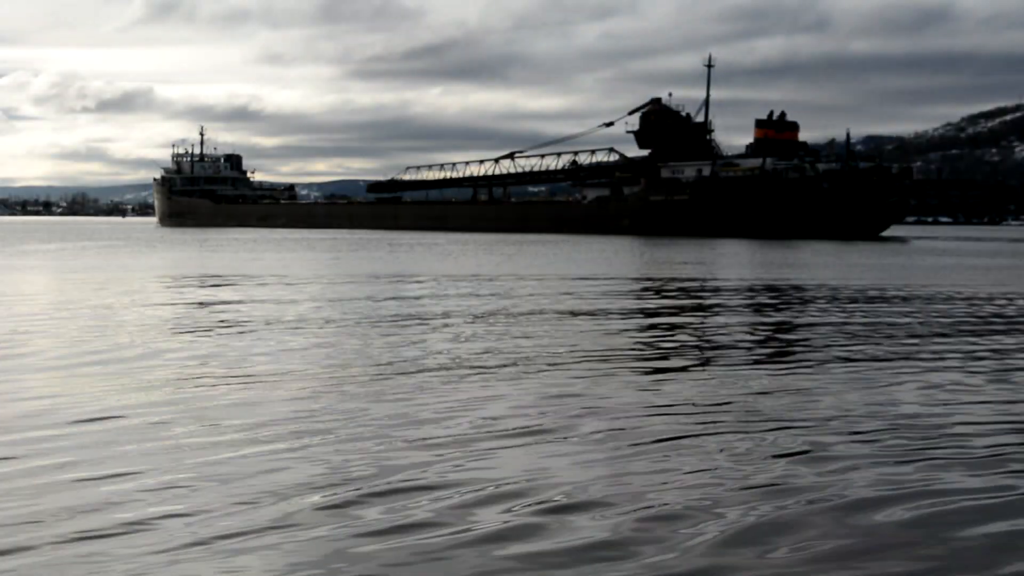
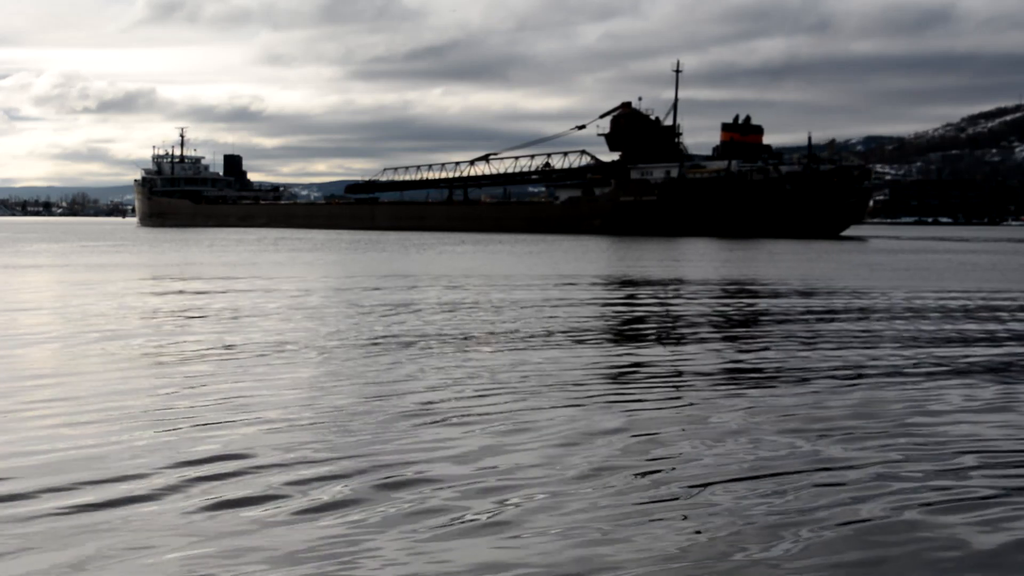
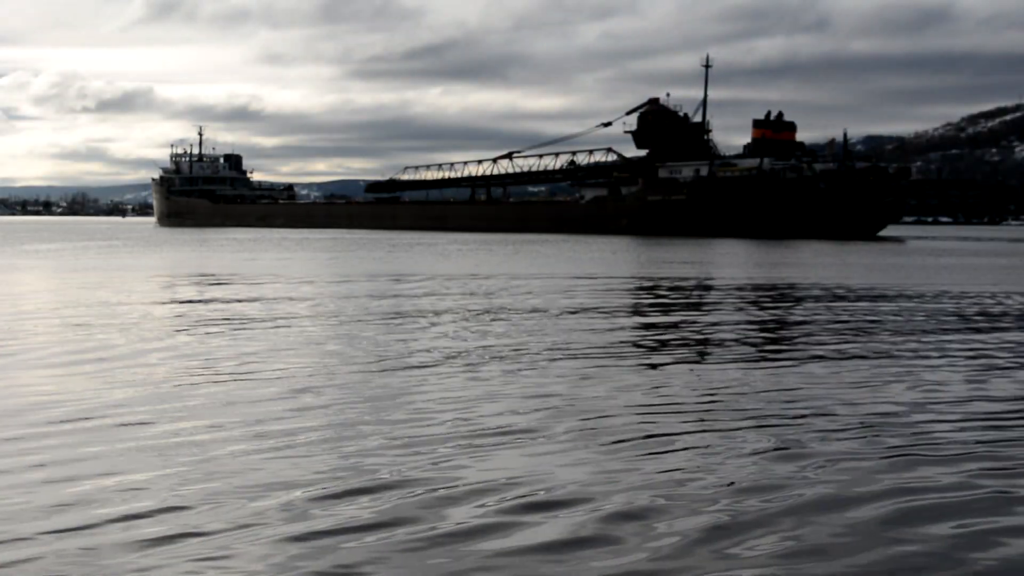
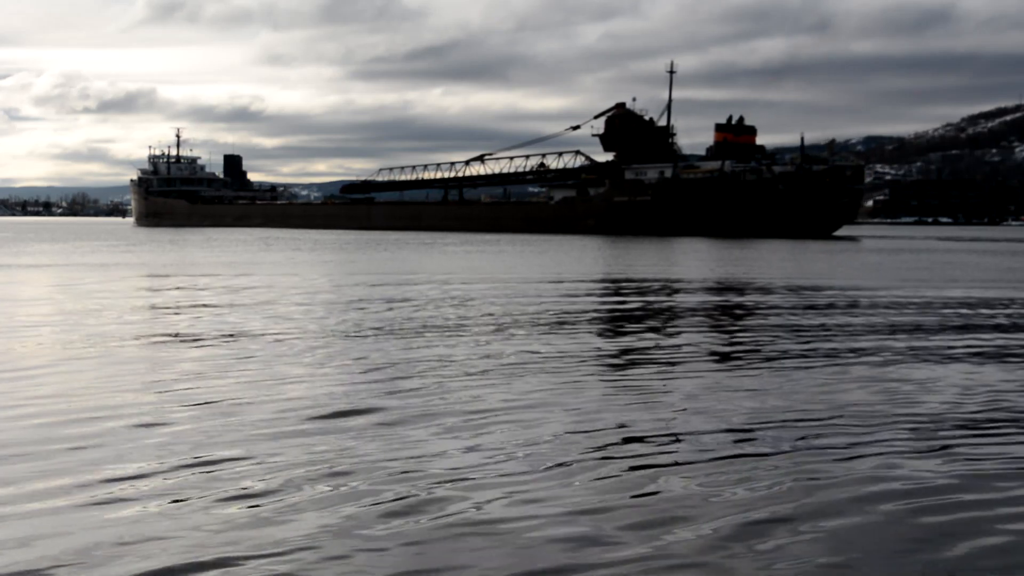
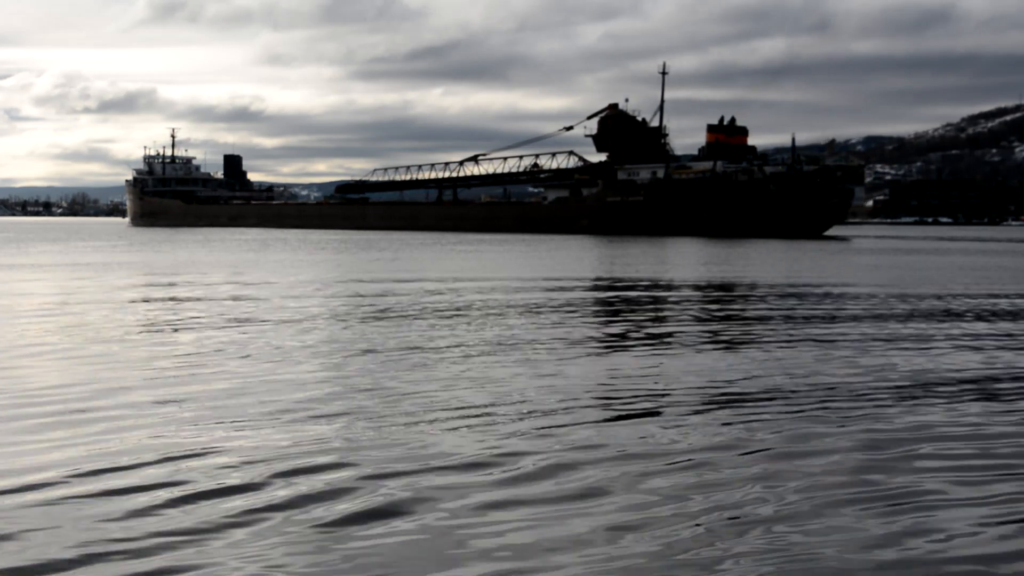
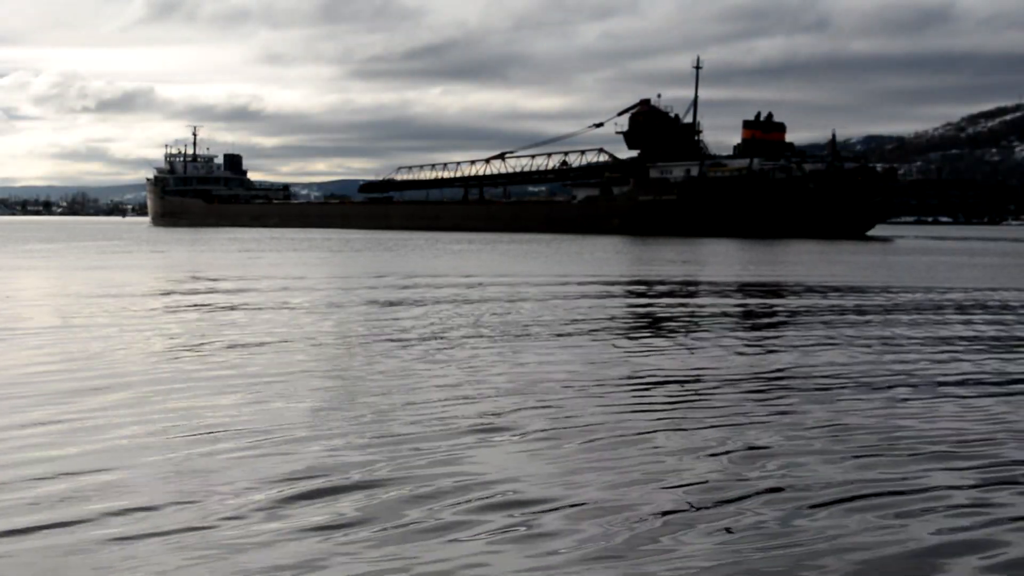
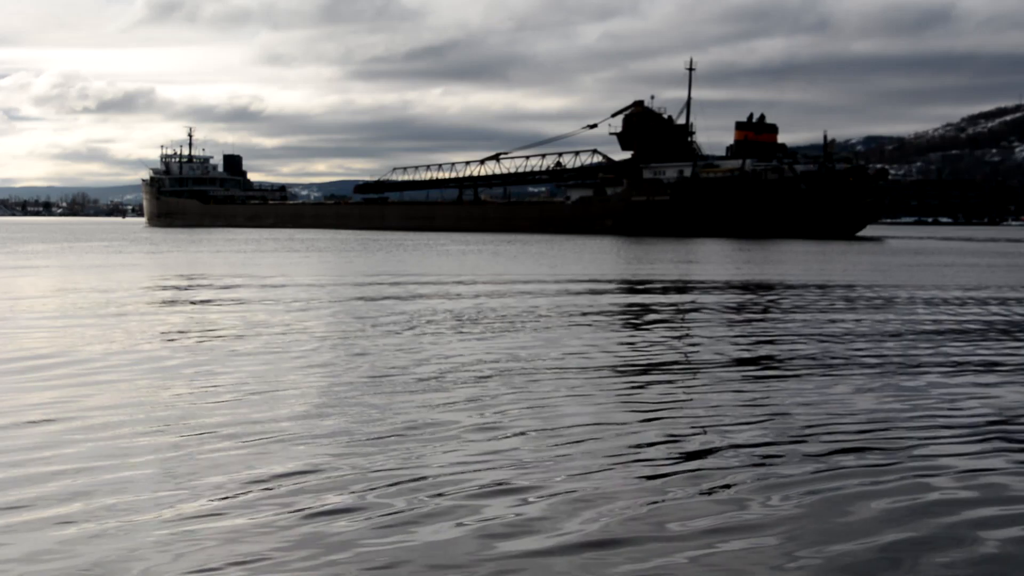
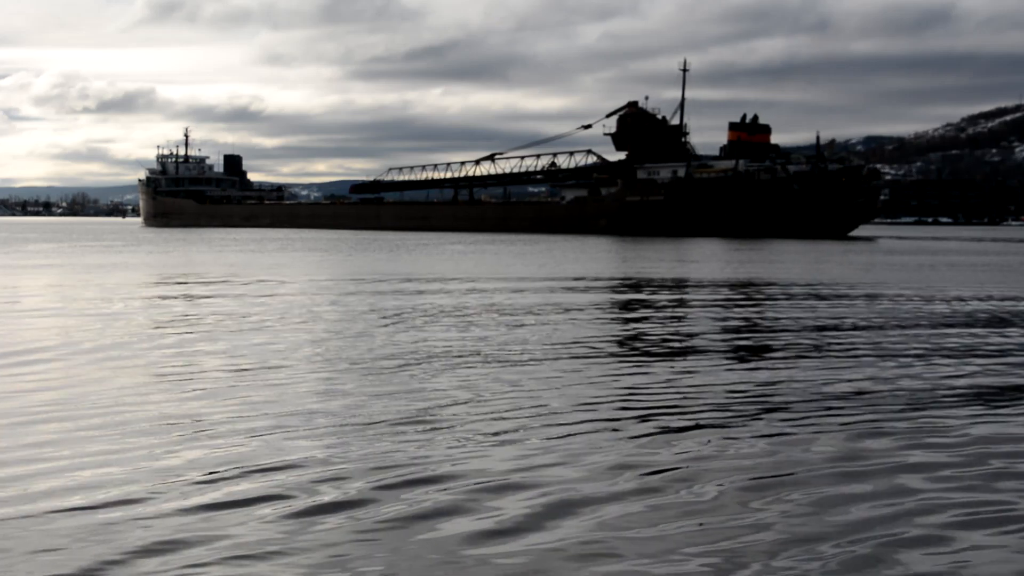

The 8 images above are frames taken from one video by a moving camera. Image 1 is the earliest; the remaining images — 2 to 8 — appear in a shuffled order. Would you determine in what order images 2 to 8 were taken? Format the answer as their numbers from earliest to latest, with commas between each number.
3, 6, 7, 8, 2, 4, 5
